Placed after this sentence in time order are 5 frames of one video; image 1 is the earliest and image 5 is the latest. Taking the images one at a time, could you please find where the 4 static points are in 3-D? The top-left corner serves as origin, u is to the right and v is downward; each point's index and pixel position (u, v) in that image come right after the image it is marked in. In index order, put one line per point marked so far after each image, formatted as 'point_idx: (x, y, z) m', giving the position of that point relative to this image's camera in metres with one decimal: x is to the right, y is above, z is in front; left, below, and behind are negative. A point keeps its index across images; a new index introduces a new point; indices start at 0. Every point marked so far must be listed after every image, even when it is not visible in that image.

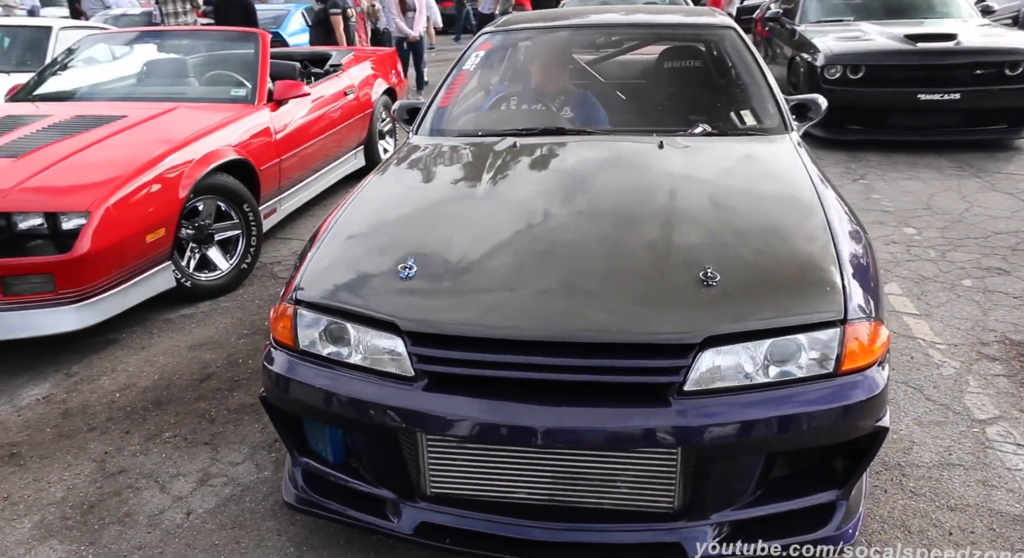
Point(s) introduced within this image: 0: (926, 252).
0: (+2.5, +0.2, +4.4) m
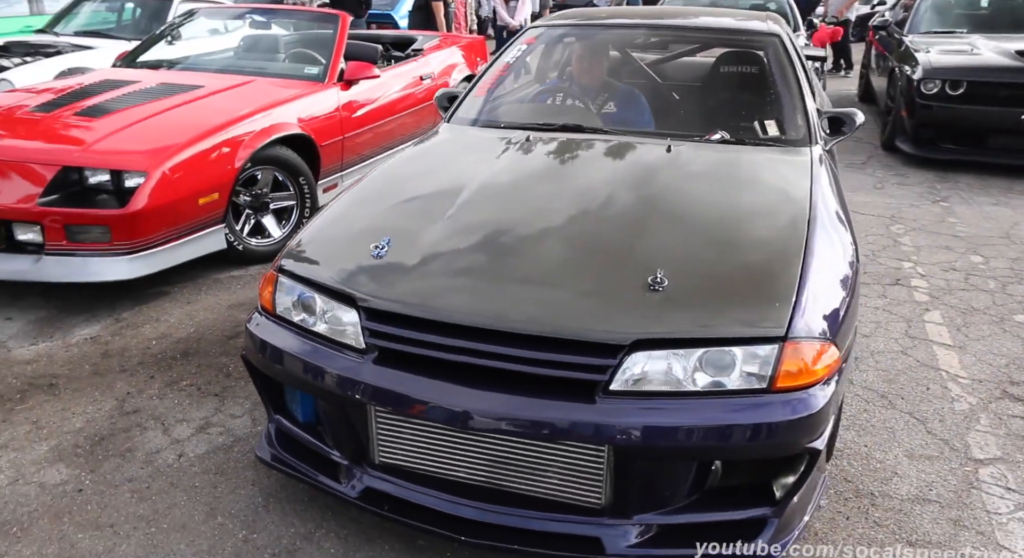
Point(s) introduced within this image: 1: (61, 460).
0: (+2.7, 0.0, +4.1) m
1: (-1.5, -0.6, +2.4) m
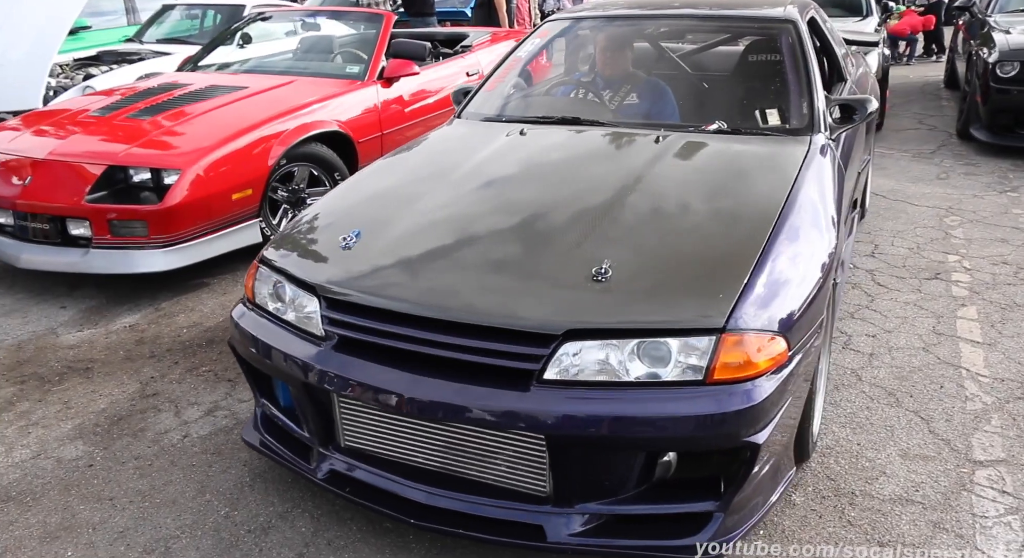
0: (+2.9, 0.0, +3.9) m
1: (-1.6, -0.6, +2.6) m
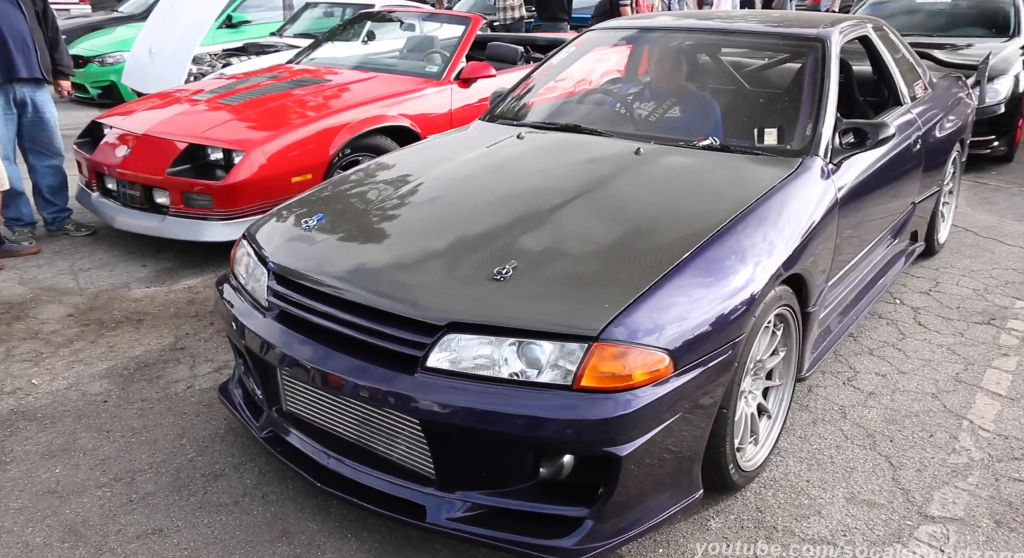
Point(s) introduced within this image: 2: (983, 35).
0: (+2.9, -0.3, +3.4) m
1: (-1.7, -0.4, +3.0) m
2: (+4.9, +2.6, +7.5) m
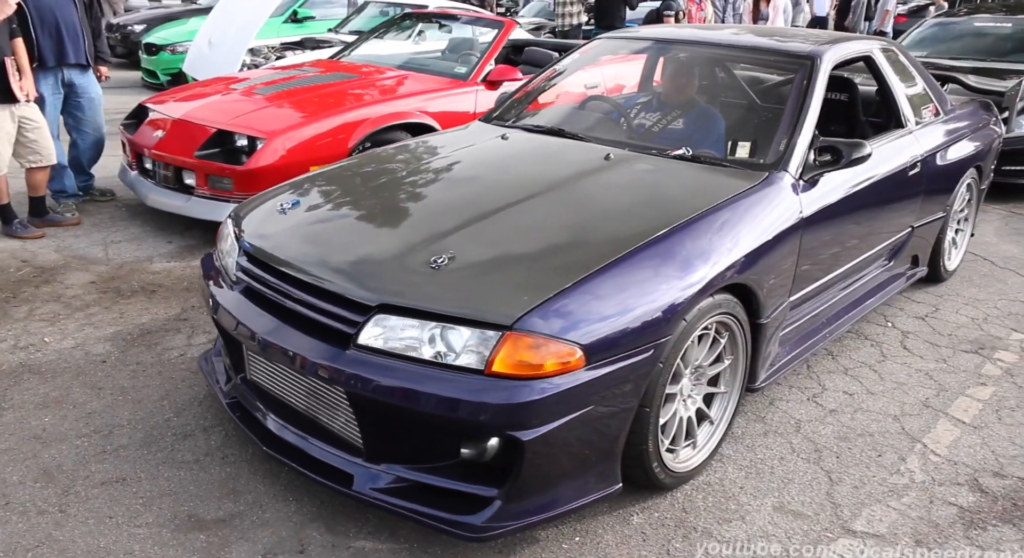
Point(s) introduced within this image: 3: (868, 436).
0: (+2.8, -0.4, +3.3) m
1: (-1.8, -0.3, +3.2) m
2: (+5.3, +2.2, +7.3) m
3: (+1.3, -0.6, +2.6) m
